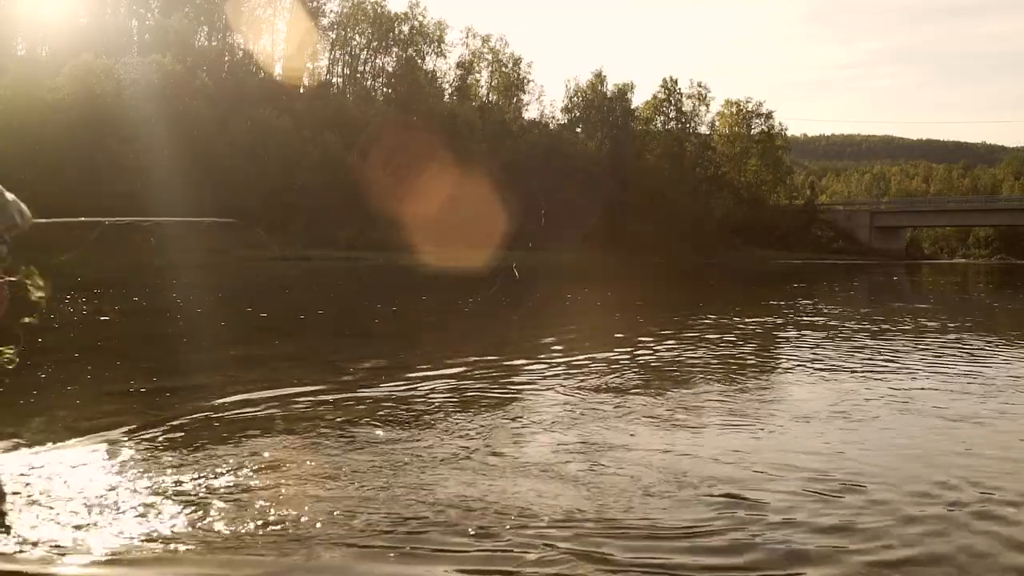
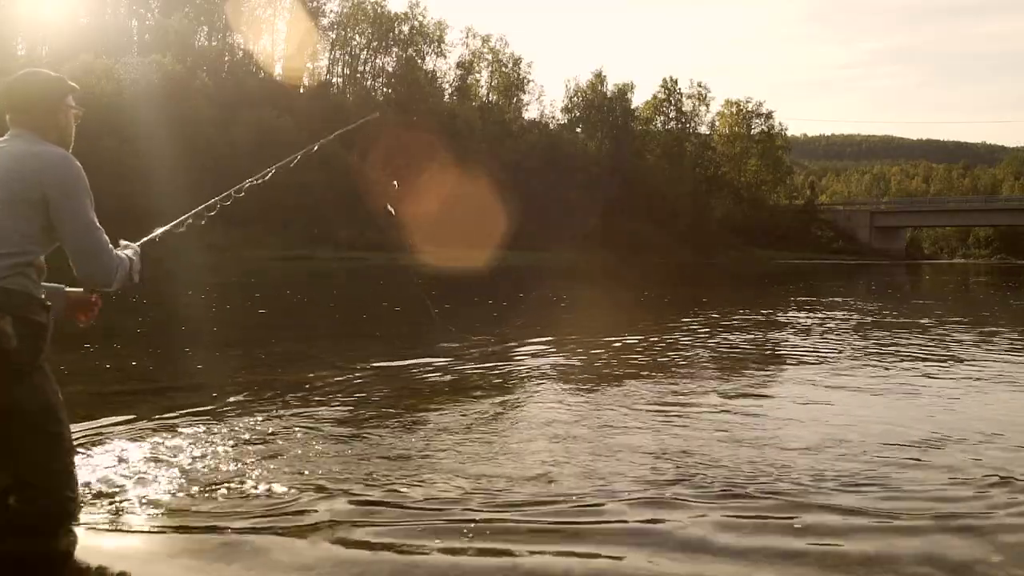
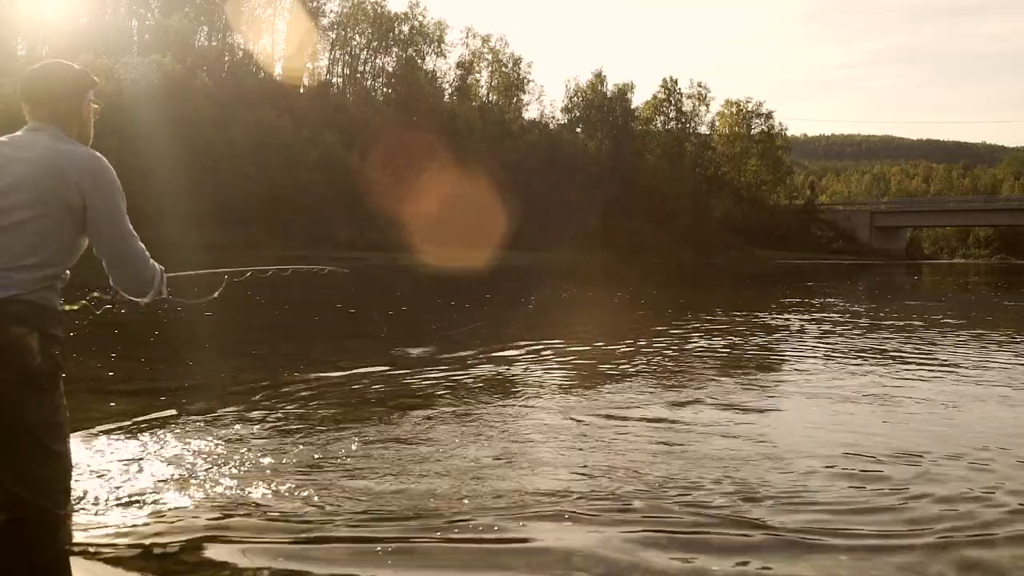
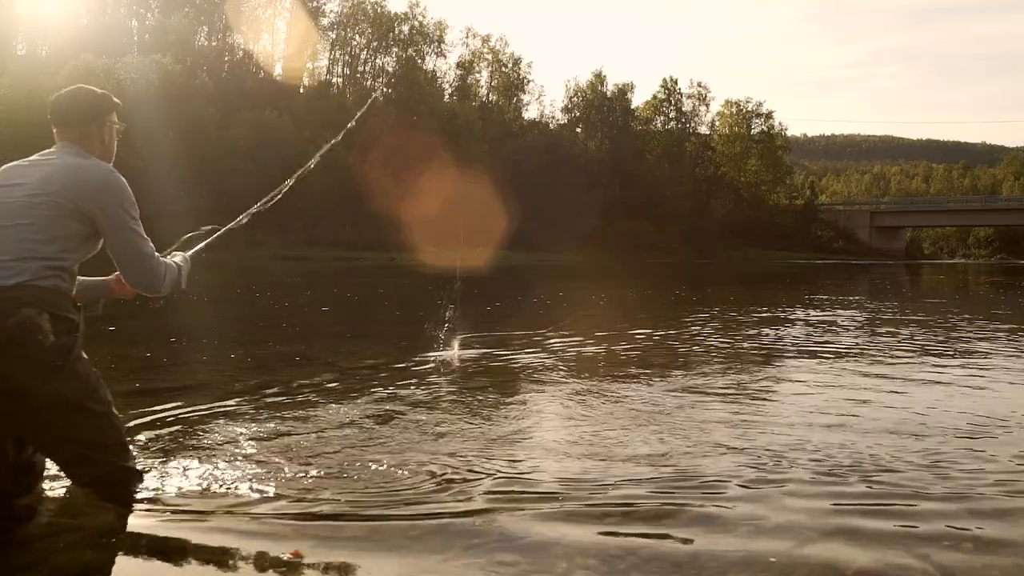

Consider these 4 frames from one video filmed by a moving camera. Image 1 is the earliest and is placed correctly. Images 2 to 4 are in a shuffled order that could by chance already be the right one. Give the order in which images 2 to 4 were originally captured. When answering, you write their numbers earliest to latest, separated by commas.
3, 2, 4
